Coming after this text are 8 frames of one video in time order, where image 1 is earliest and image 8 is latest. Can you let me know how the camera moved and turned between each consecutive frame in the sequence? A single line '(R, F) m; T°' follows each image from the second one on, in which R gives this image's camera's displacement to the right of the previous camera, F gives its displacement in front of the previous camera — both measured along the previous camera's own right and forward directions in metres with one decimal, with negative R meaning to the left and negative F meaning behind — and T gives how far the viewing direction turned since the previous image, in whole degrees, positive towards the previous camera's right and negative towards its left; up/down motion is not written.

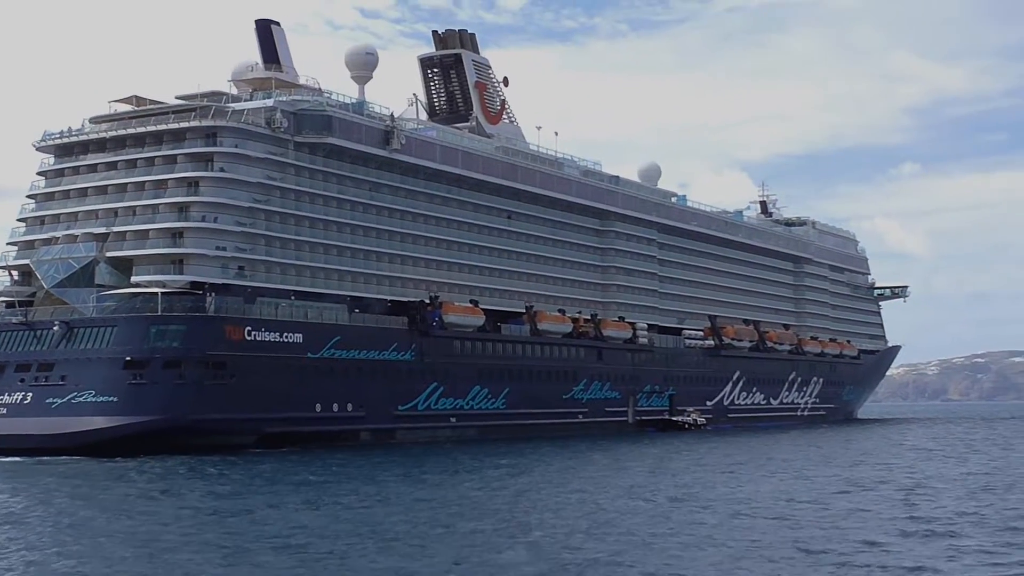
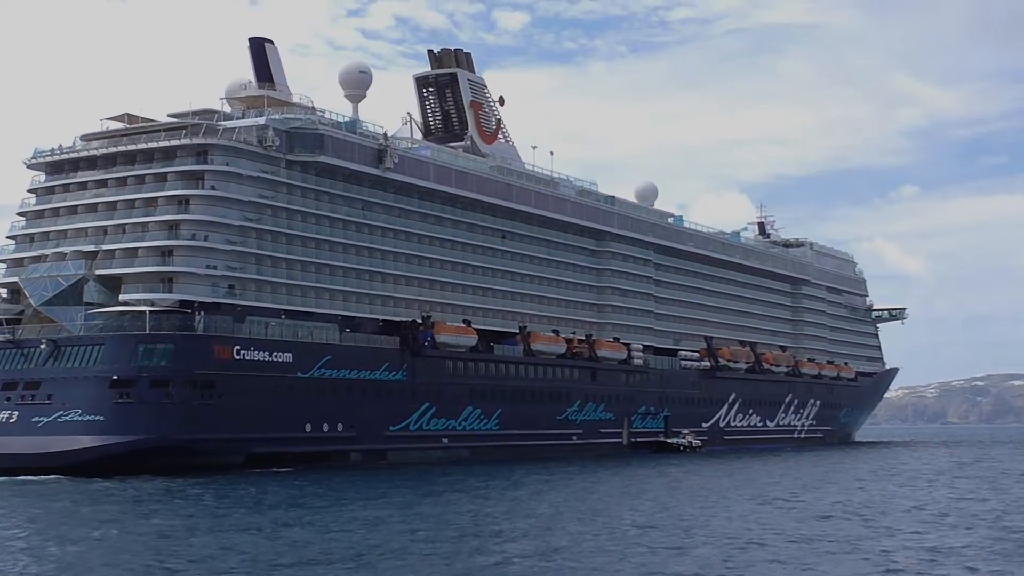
(+0.5, +0.3) m; 0°
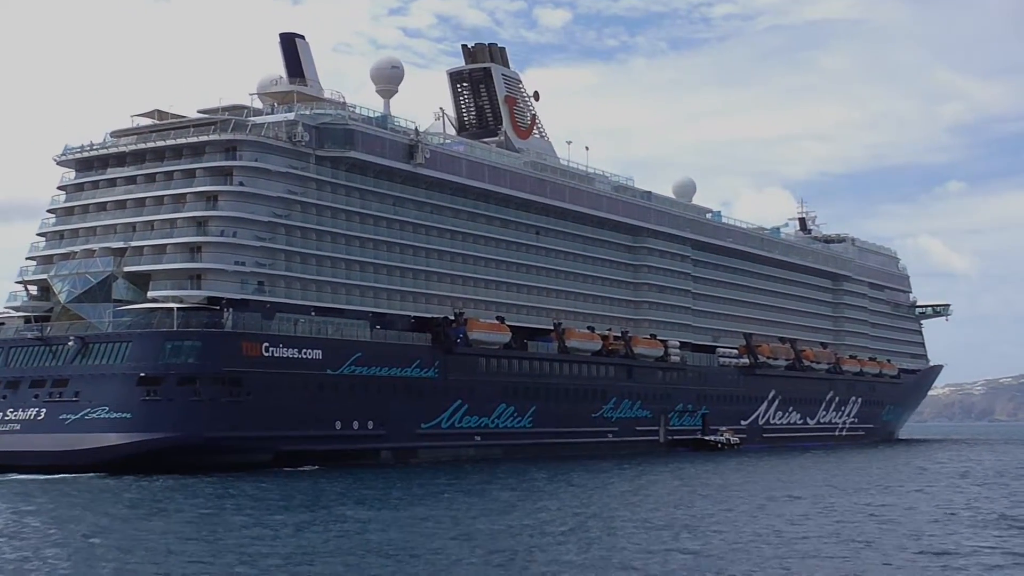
(+0.7, +0.5) m; -2°
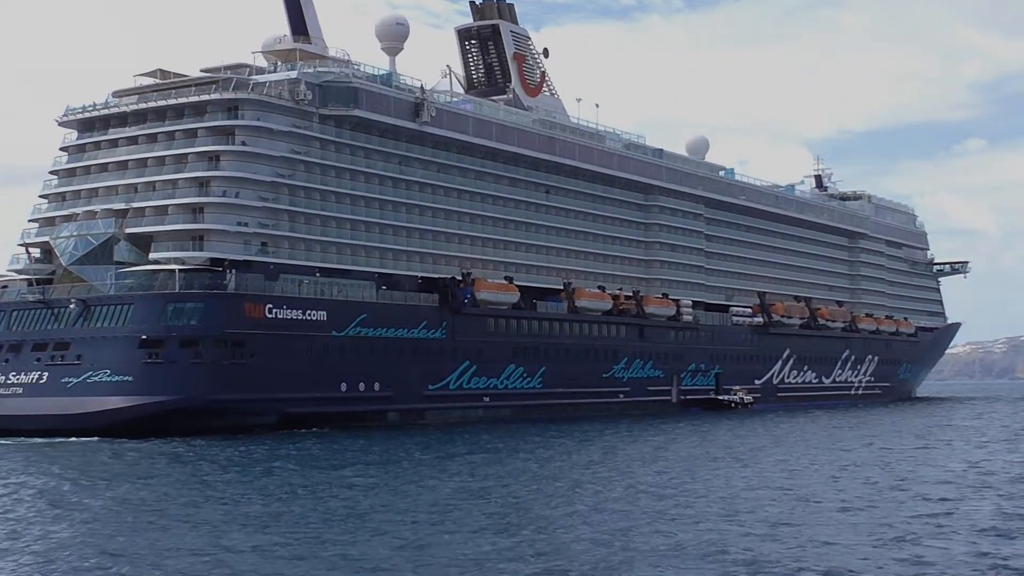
(+0.6, +0.6) m; -1°
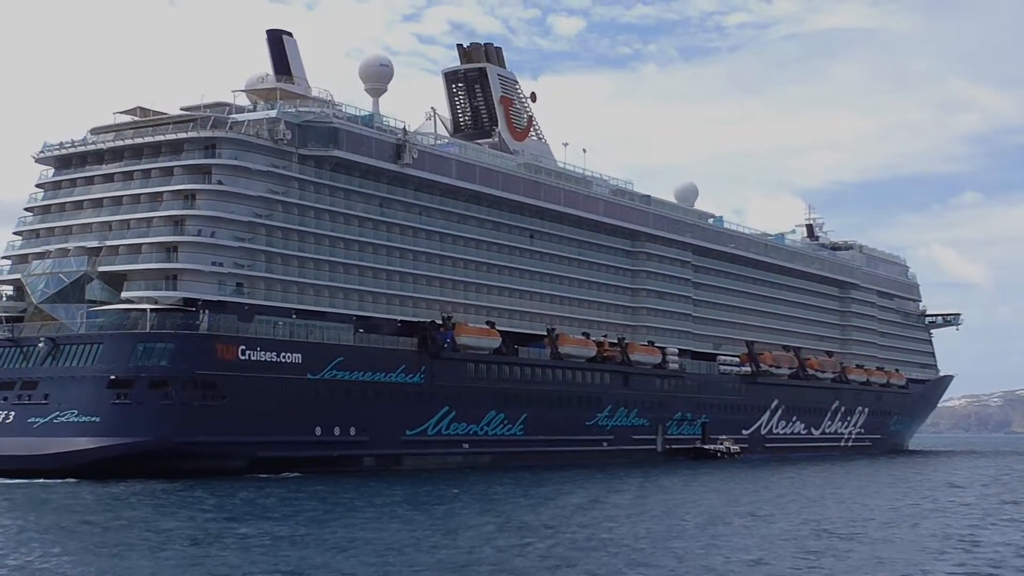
(+0.9, +0.8) m; -1°
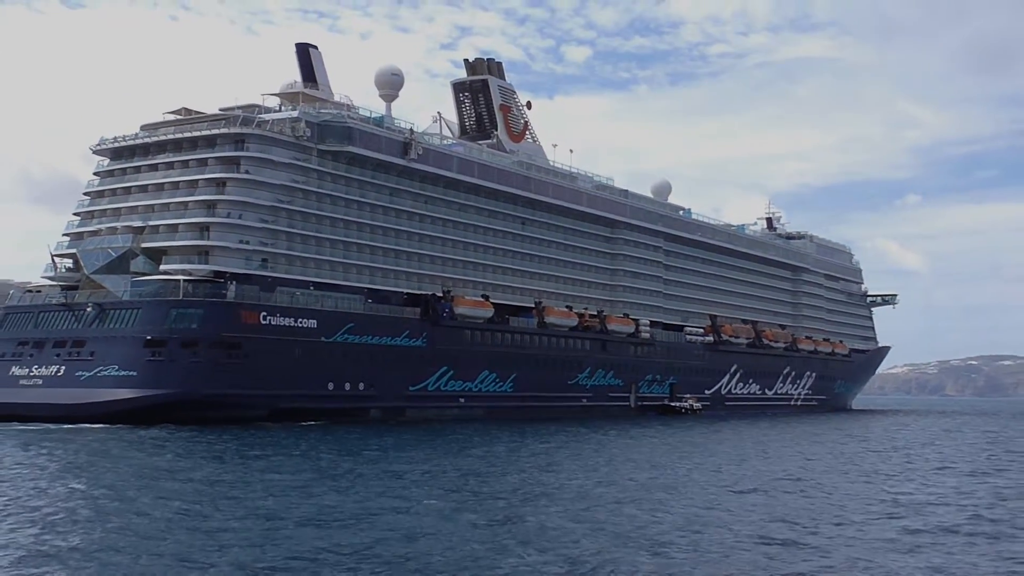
(+1.4, -6.2) m; -1°
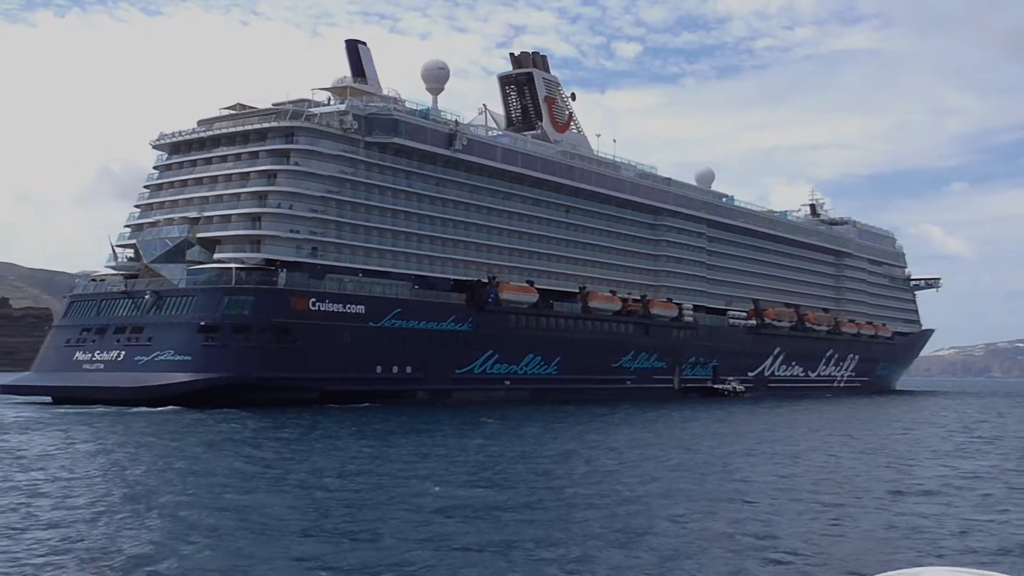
(+1.9, -1.2) m; -3°
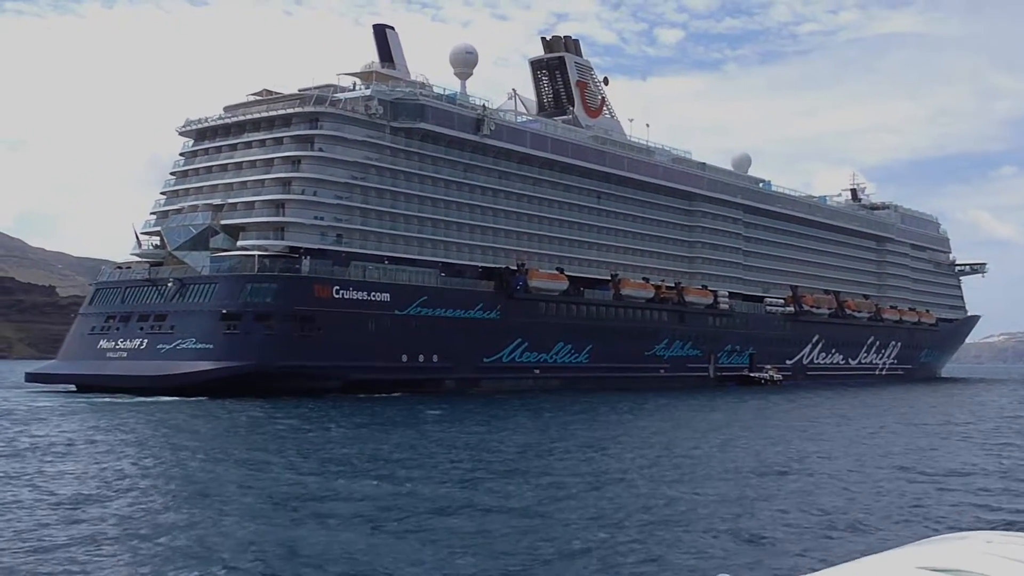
(+1.9, +1.0) m; -3°
